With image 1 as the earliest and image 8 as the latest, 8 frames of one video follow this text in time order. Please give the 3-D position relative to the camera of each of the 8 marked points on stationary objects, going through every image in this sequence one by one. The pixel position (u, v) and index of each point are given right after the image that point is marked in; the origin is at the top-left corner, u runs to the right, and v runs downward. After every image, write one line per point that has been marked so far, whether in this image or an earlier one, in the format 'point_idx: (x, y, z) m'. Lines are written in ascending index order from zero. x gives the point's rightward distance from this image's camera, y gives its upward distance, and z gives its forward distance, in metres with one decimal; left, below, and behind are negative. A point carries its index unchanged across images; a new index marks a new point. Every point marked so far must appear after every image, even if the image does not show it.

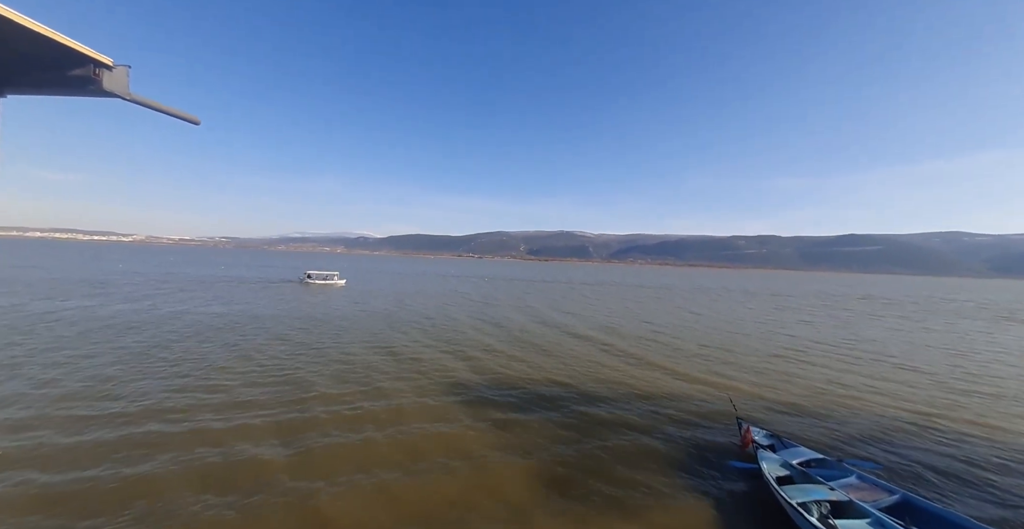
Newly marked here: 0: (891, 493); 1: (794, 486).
0: (+12.1, -7.9, +14.5) m
1: (+9.4, -8.0, +14.5) m
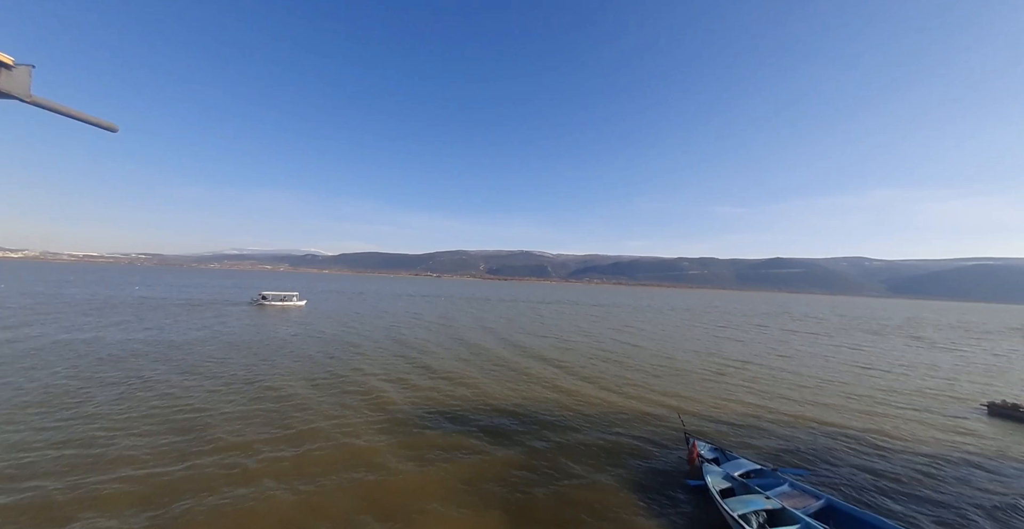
0: (+10.3, -8.7, +15.3) m
1: (+7.6, -8.8, +15.1) m
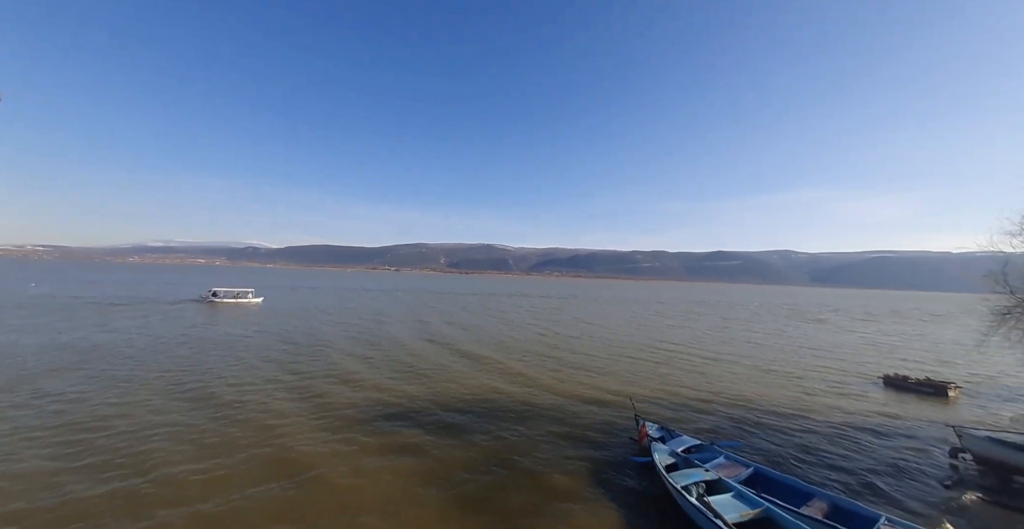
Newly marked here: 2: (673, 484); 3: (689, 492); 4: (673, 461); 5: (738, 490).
0: (+8.7, -8.4, +16.8) m
1: (+6.0, -8.5, +16.3) m
2: (+5.6, -8.5, +15.1) m
3: (+6.0, -8.5, +14.7) m
4: (+5.9, -8.6, +17.0) m
5: (+7.7, -8.3, +14.8) m
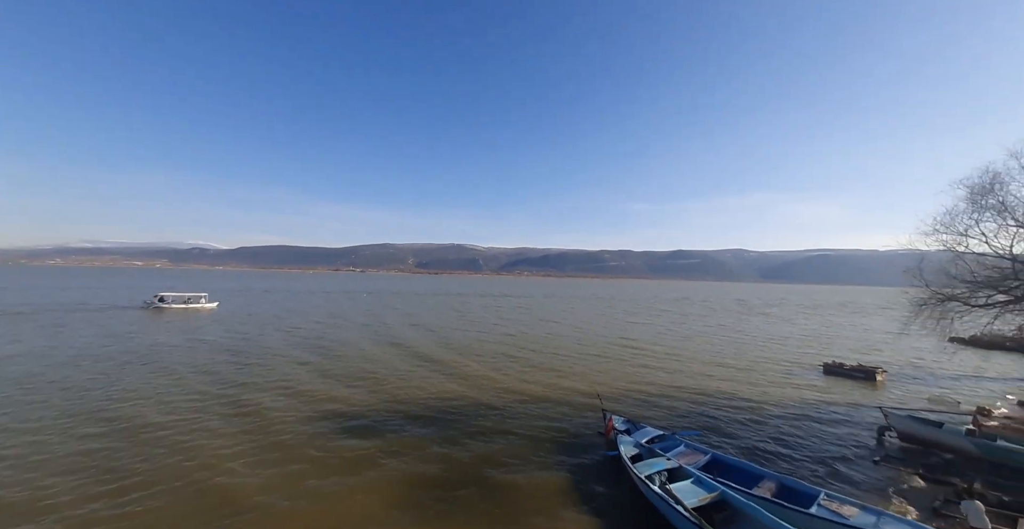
0: (+8.4, -8.3, +17.6) m
1: (+5.7, -8.5, +17.4) m
2: (+5.1, -8.5, +16.3) m
3: (+5.5, -8.4, +15.9) m
4: (+5.7, -8.6, +18.2) m
5: (+7.2, -8.3, +15.8) m
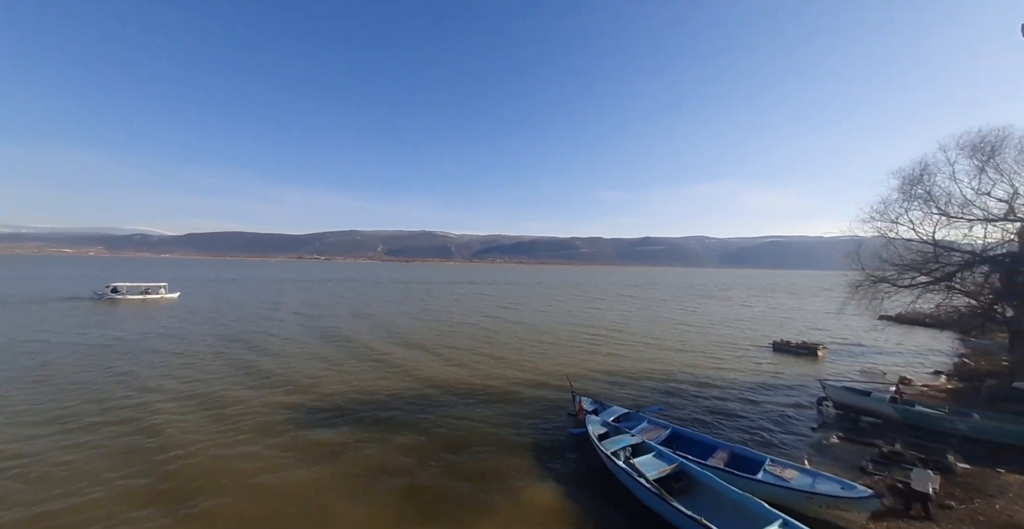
0: (+7.1, -7.7, +18.6) m
1: (+4.4, -7.9, +18.2) m
2: (+3.9, -7.9, +17.1) m
3: (+4.4, -7.9, +16.7) m
4: (+4.3, -7.9, +19.0) m
5: (+6.0, -7.7, +16.7) m
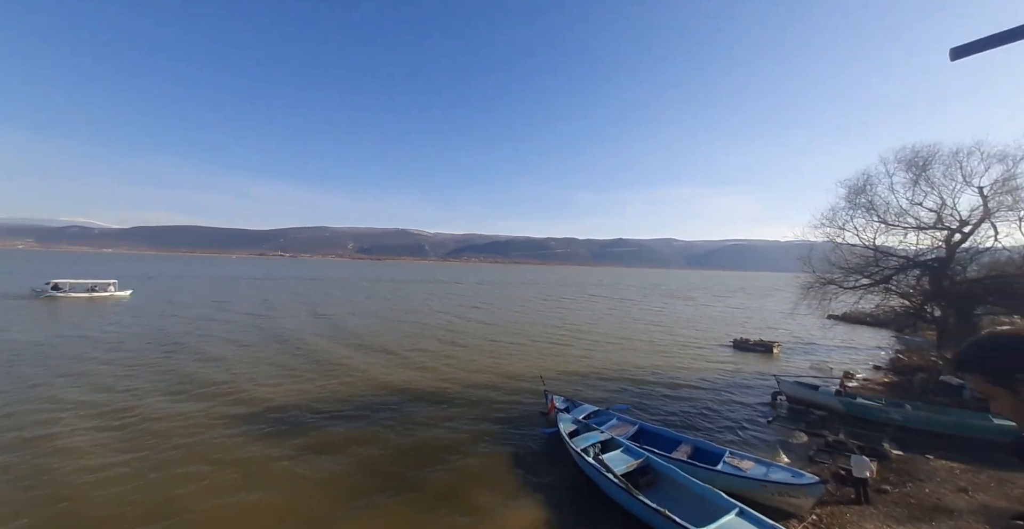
0: (+5.8, -7.7, +19.2) m
1: (+3.1, -7.9, +18.6) m
2: (+2.7, -7.9, +17.5) m
3: (+3.2, -7.9, +17.1) m
4: (+3.0, -7.9, +19.4) m
5: (+4.8, -7.7, +17.2) m
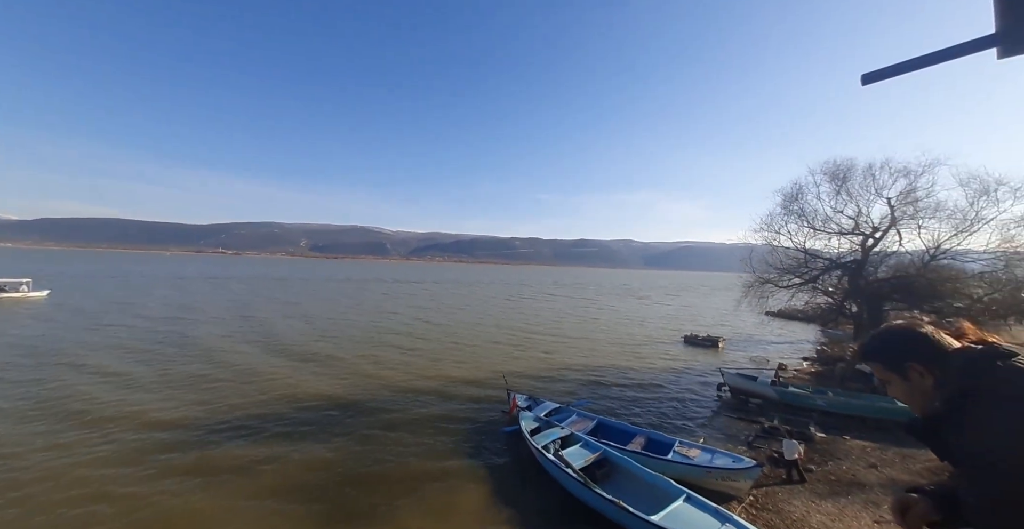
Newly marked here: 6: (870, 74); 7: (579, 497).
0: (+4.0, -7.7, +19.8) m
1: (+1.4, -7.9, +19.0) m
2: (+1.1, -7.9, +17.9) m
3: (+1.6, -7.9, +17.5) m
4: (+1.2, -8.0, +19.8) m
5: (+3.2, -7.7, +17.8) m
6: (+3.4, +1.8, +3.7) m
7: (+2.6, -8.9, +15.5) m
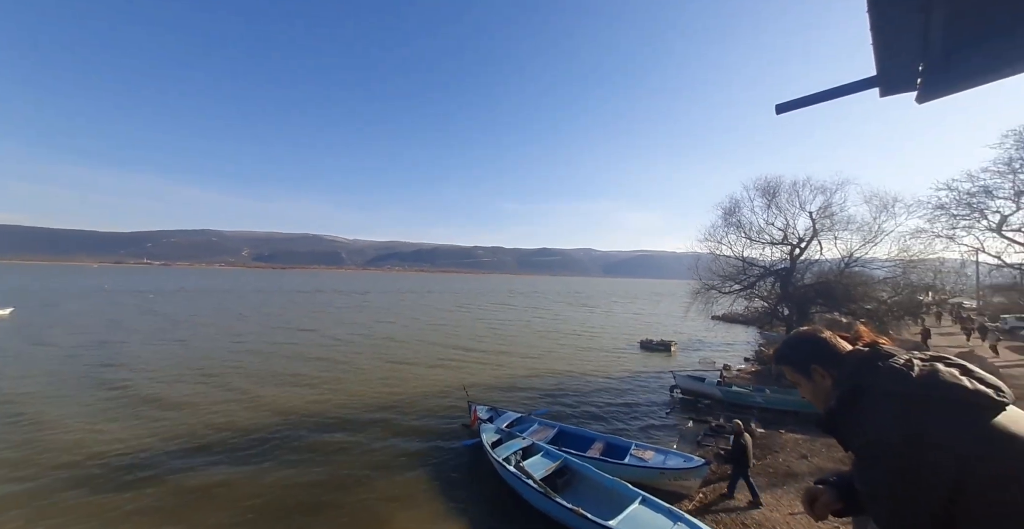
0: (+2.2, -8.2, +20.1) m
1: (-0.4, -8.4, +19.1) m
2: (-0.5, -8.4, +17.9) m
3: (0.0, -8.4, +17.6) m
4: (-0.6, -8.5, +19.8) m
5: (+1.6, -8.2, +17.9) m
6: (+2.8, +1.7, +4.2) m
7: (+1.2, -9.3, +15.6) m
